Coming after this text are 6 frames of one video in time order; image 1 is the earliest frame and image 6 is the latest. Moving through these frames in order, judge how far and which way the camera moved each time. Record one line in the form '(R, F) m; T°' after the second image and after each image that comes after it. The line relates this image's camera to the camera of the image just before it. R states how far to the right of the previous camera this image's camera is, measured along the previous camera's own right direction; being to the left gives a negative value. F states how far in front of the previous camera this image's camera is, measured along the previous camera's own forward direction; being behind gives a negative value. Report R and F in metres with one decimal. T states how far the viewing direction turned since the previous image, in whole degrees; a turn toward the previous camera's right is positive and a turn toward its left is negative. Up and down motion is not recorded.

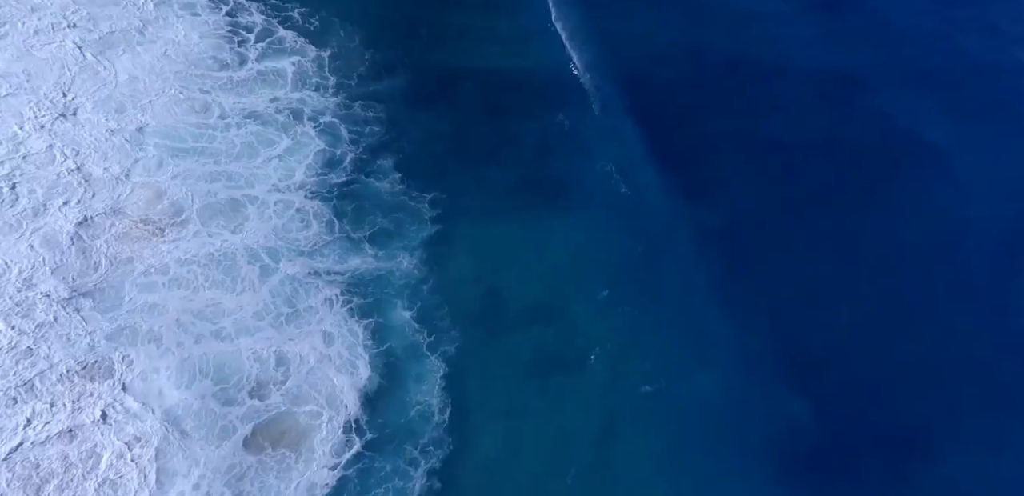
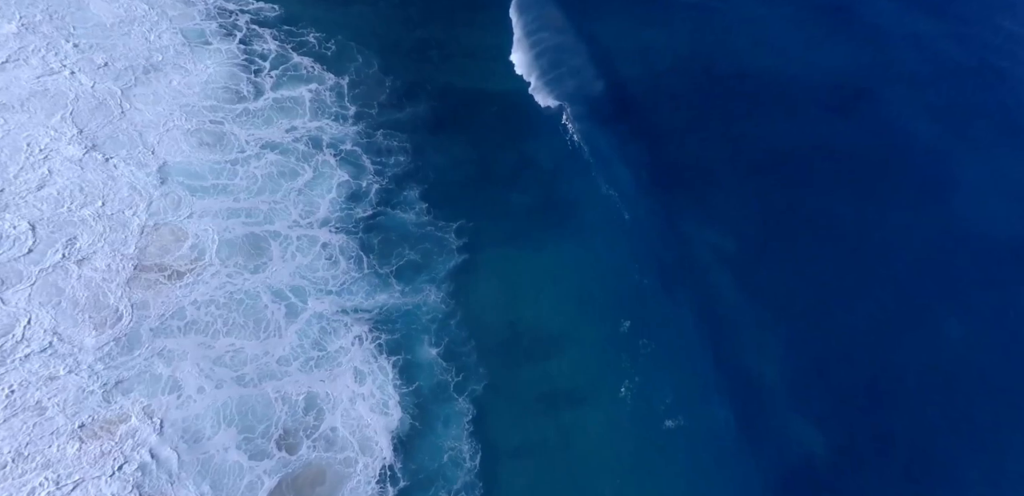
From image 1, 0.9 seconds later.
(-3.9, +6.1) m; 0°
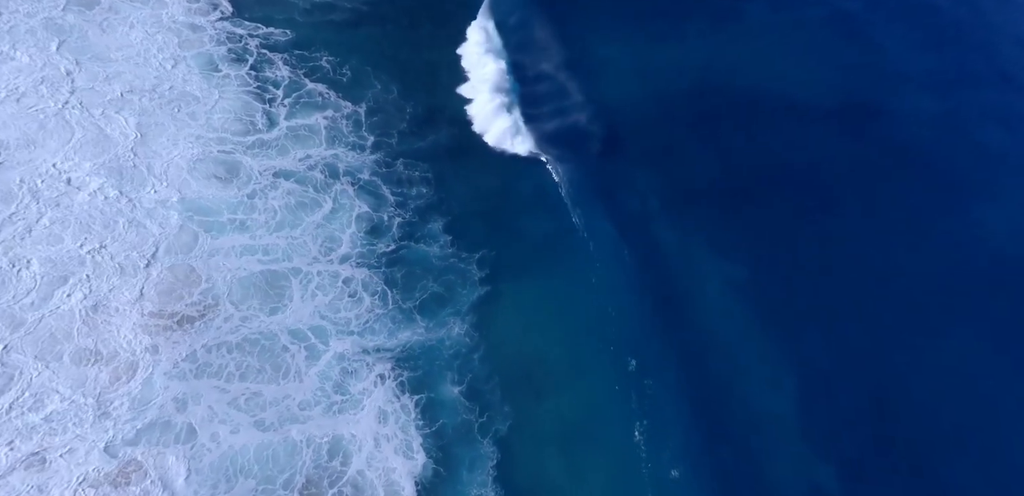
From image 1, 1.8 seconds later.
(-3.7, +5.2) m; 0°
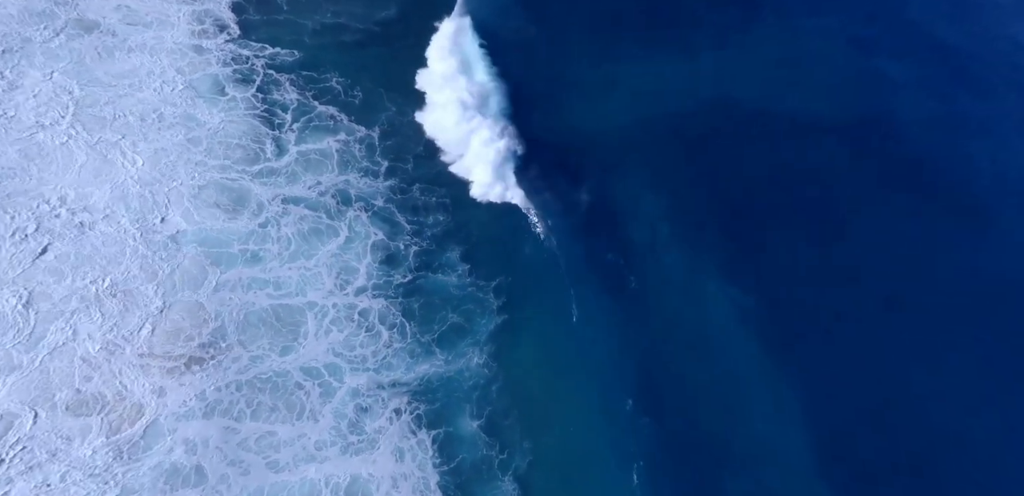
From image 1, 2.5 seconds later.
(-2.8, +4.8) m; 0°
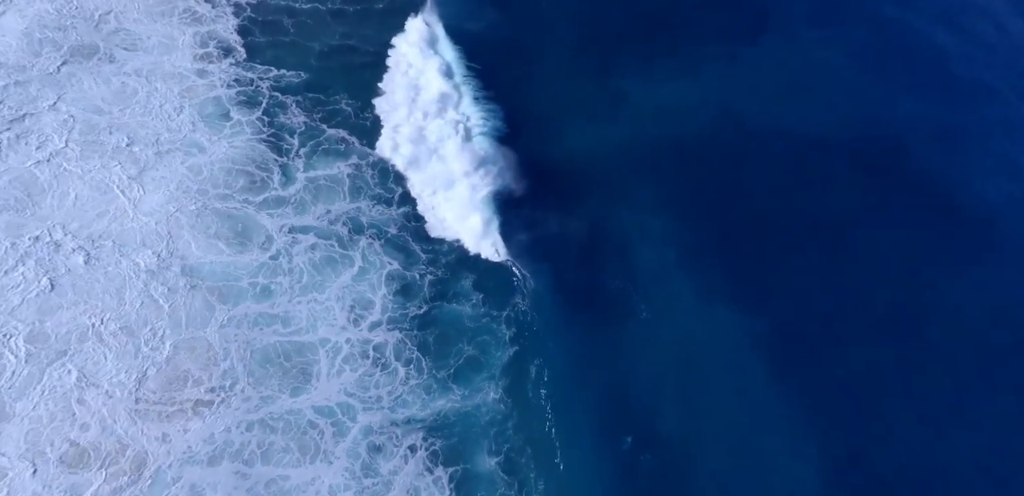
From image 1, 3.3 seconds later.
(-2.7, +4.5) m; 0°
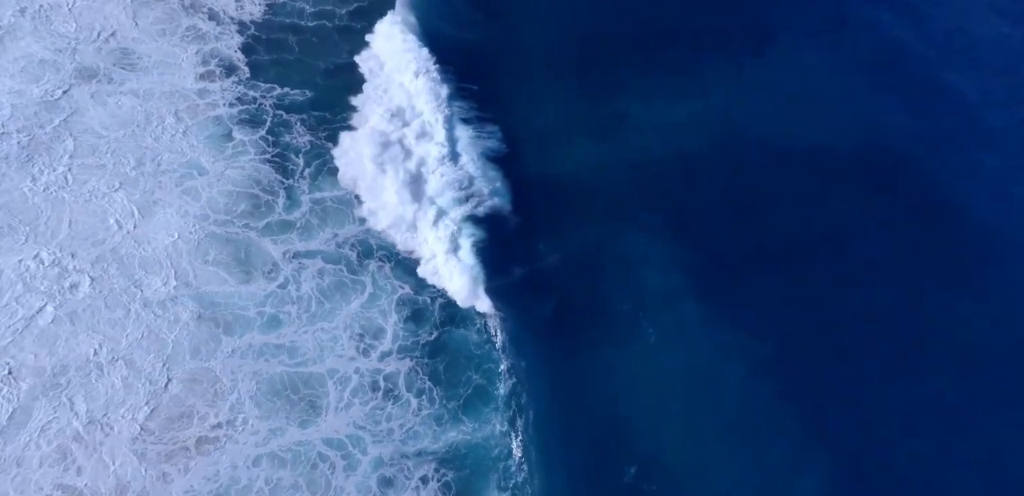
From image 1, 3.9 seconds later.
(-1.8, +3.6) m; 0°
